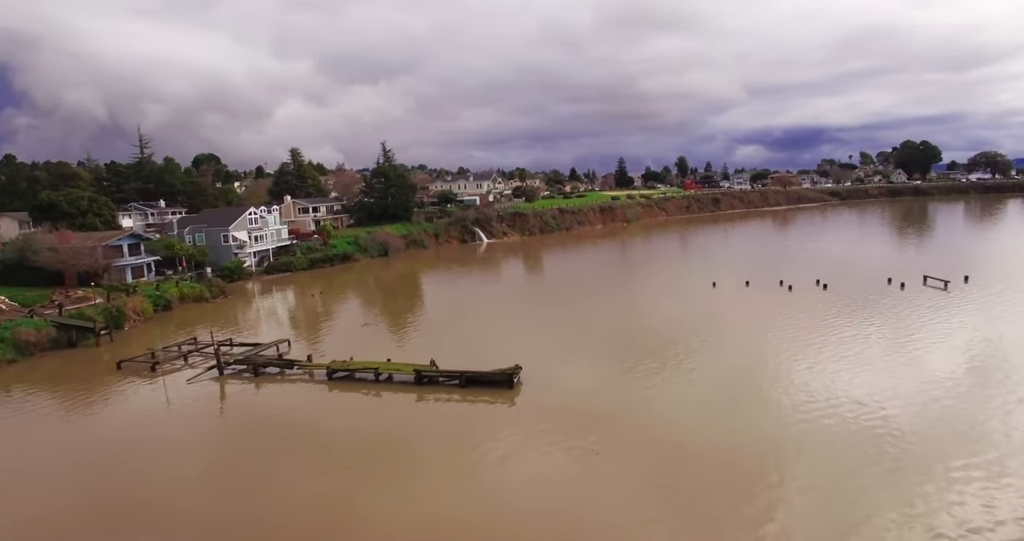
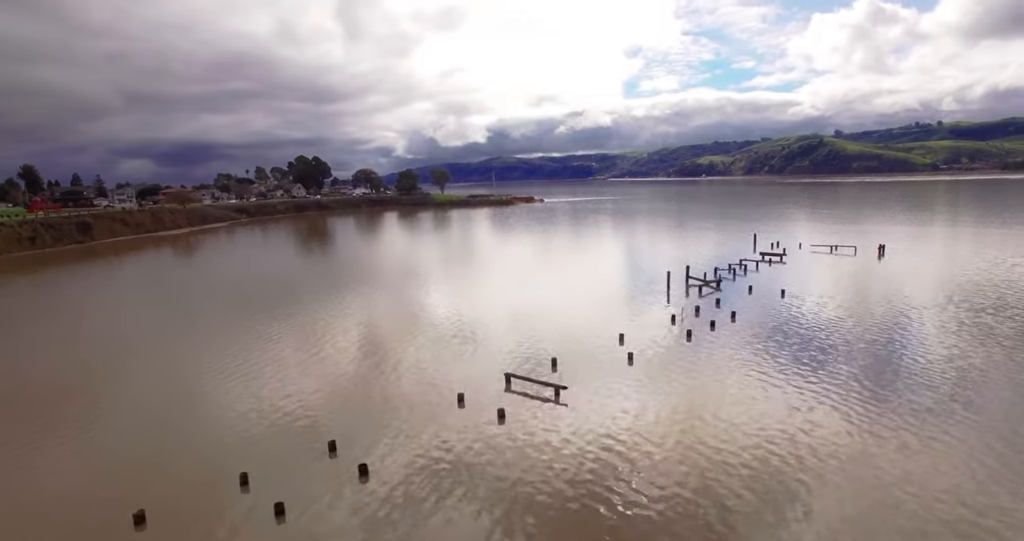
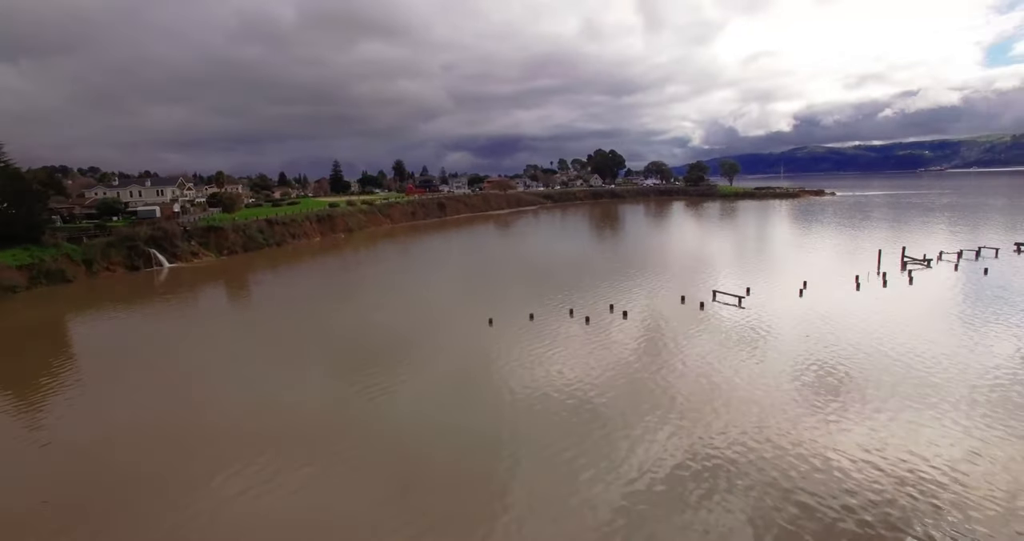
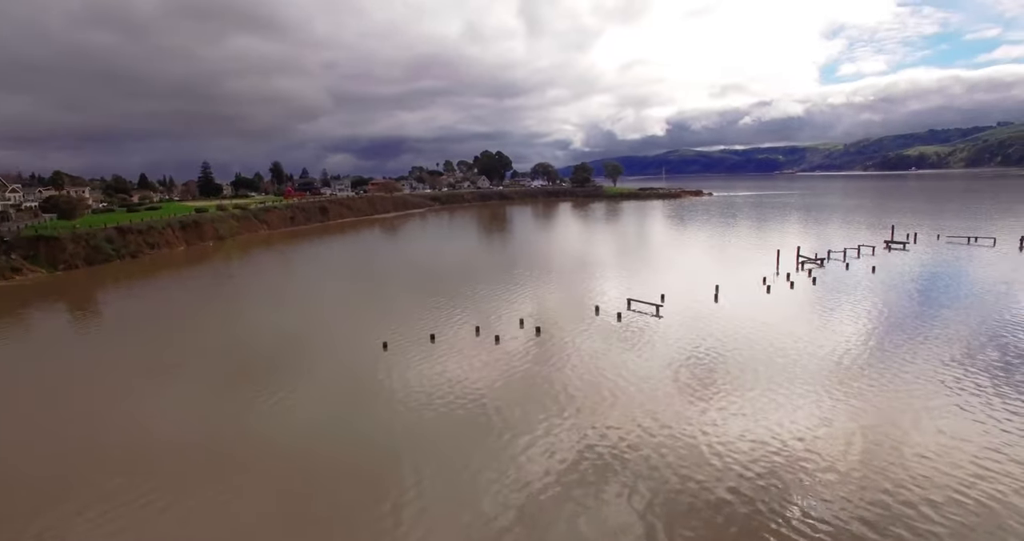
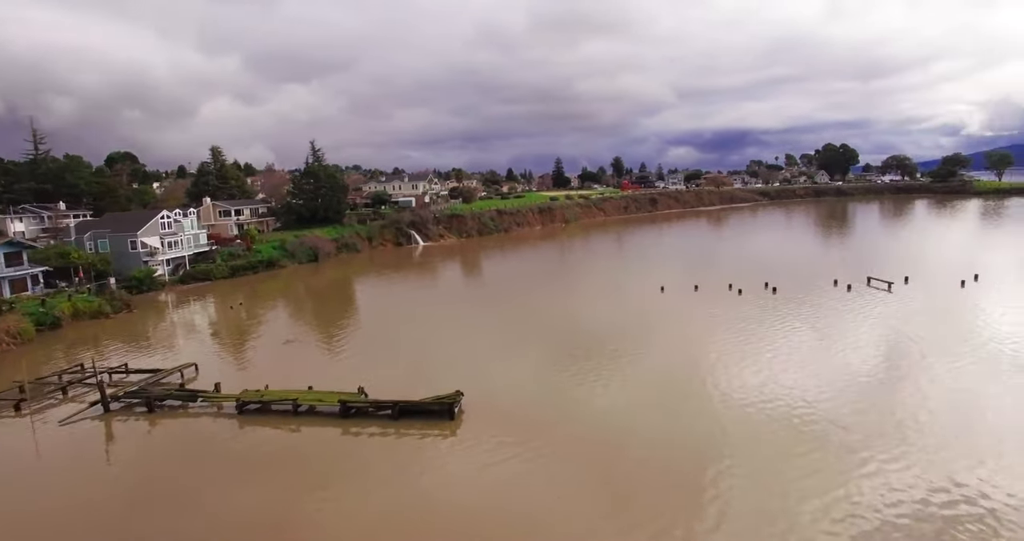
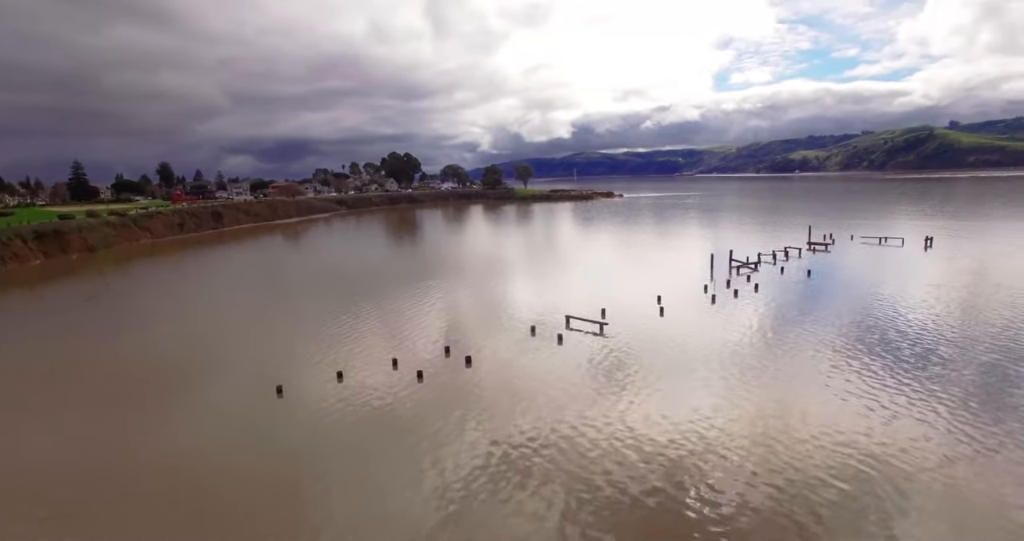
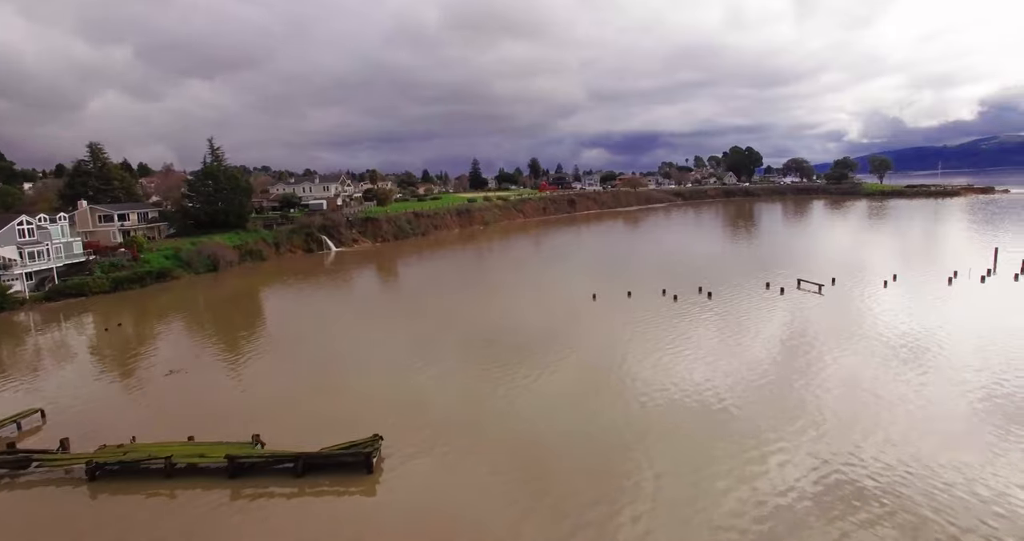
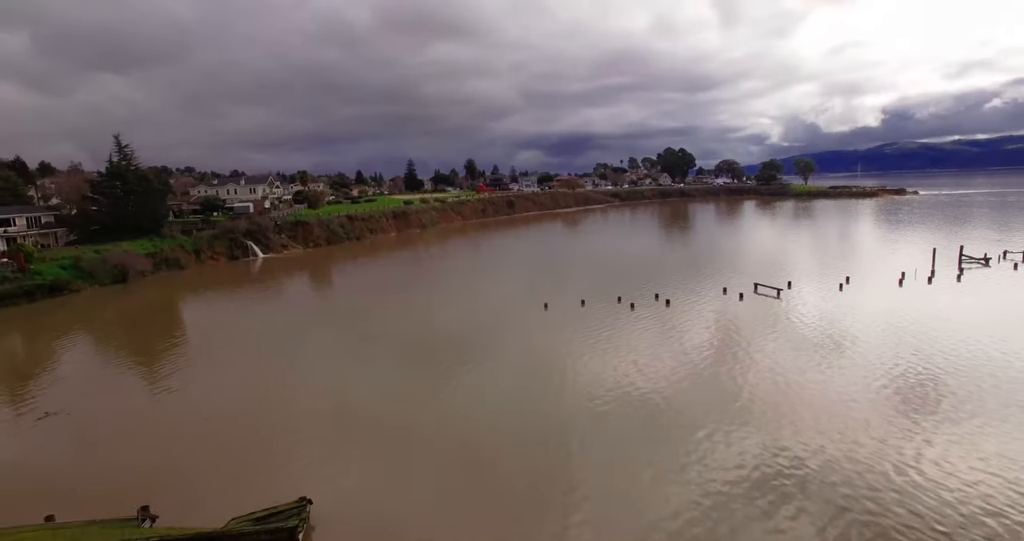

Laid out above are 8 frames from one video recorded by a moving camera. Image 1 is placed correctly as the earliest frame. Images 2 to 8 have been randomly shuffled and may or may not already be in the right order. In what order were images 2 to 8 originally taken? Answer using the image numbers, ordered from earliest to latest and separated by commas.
5, 7, 8, 3, 4, 6, 2
